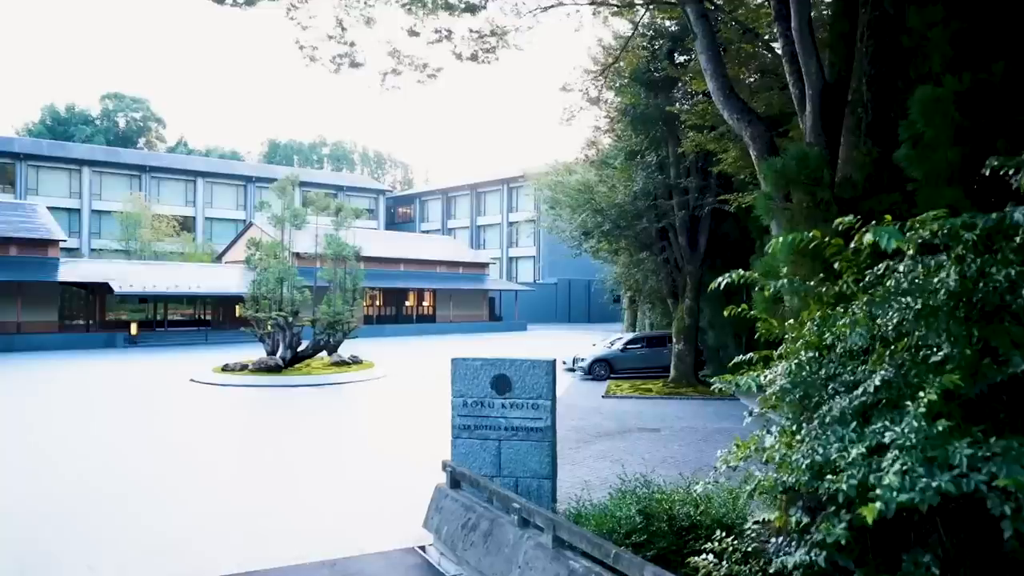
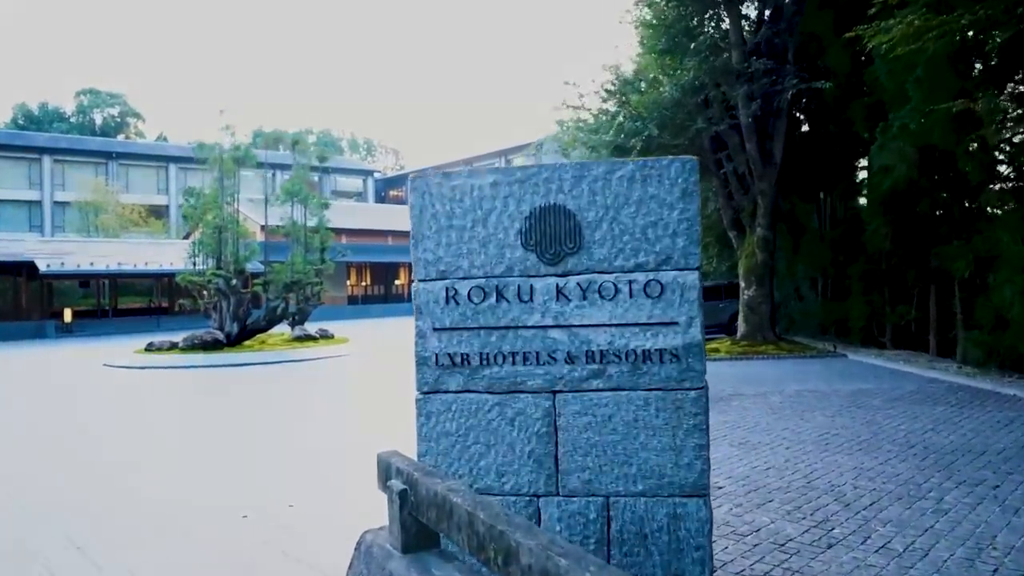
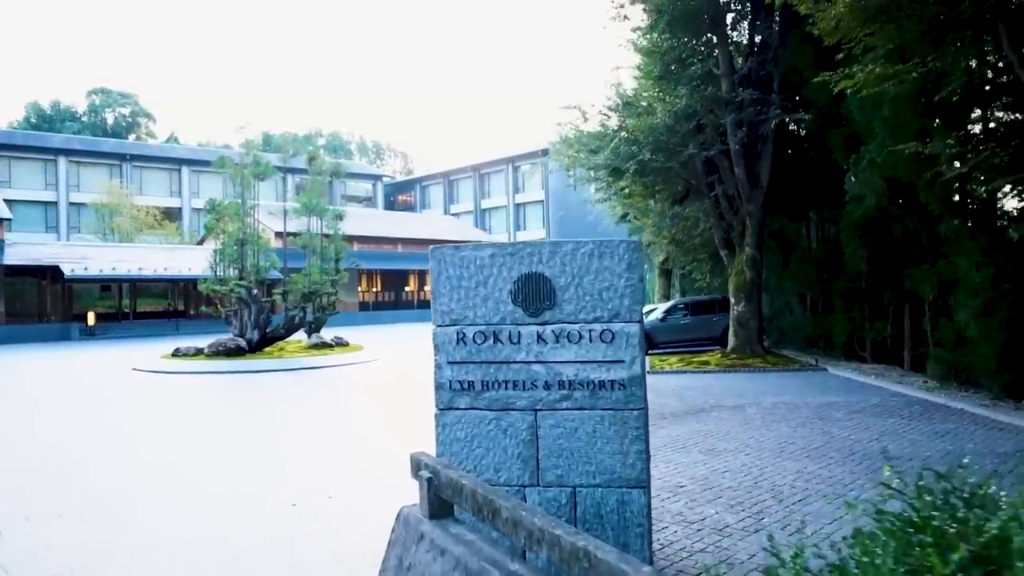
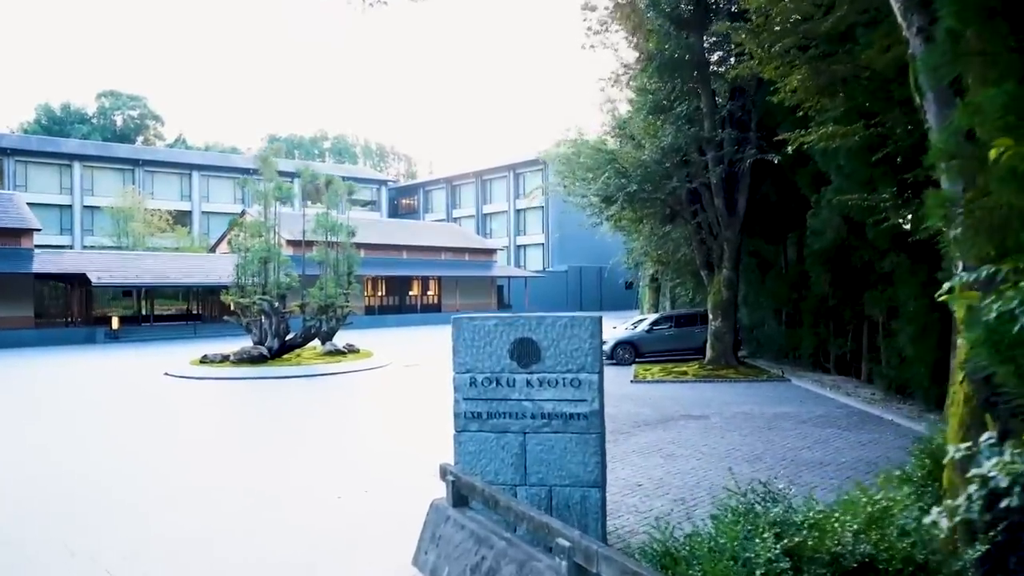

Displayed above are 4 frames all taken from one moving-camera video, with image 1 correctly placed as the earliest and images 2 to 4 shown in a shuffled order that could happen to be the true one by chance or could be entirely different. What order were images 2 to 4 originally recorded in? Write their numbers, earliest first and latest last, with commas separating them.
4, 3, 2
